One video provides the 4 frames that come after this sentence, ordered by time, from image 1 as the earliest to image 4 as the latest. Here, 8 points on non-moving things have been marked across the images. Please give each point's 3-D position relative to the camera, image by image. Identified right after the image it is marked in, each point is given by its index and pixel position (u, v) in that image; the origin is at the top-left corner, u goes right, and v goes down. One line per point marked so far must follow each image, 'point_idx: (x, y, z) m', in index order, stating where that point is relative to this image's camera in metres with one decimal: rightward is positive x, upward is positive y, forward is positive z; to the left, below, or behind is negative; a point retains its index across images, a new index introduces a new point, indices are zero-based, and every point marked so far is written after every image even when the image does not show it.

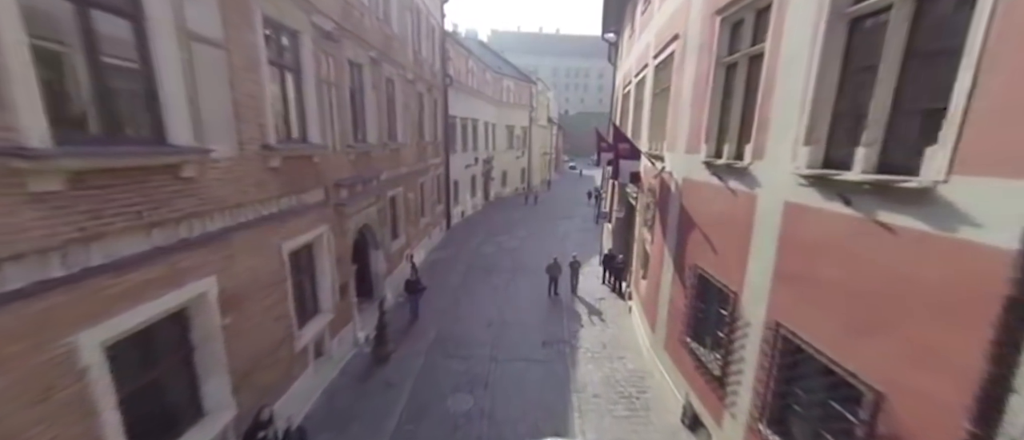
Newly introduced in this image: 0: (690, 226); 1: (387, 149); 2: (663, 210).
0: (+3.1, -0.1, +6.5) m
1: (-3.8, +2.1, +11.4) m
2: (+3.2, +0.2, +7.9) m
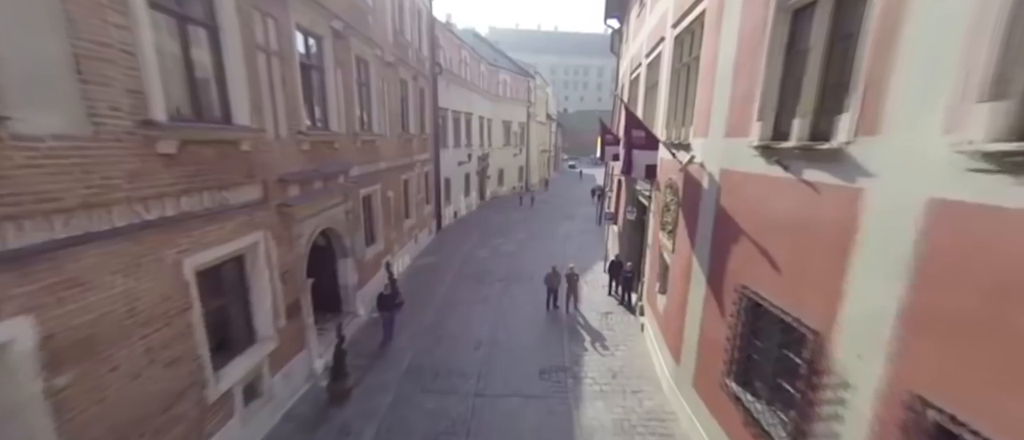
0: (+2.9, -0.2, +4.9) m
1: (-4.0, +2.0, +9.8) m
2: (+3.0, +0.1, +6.3) m
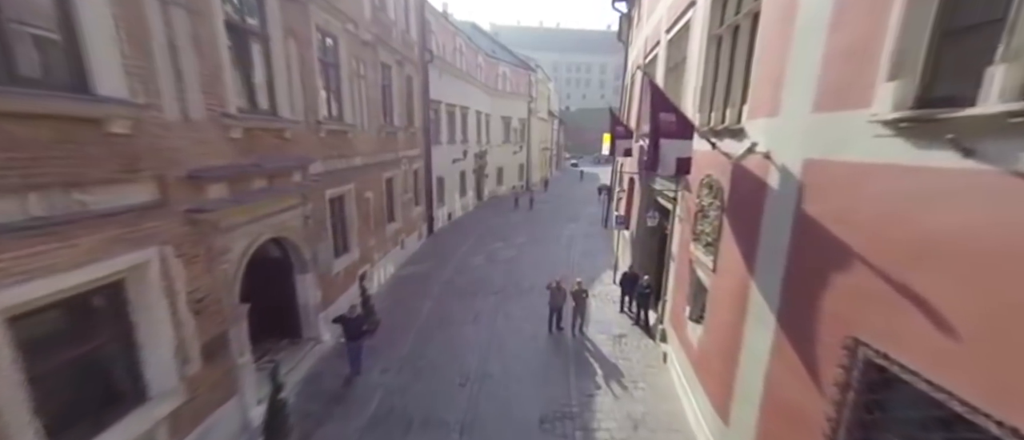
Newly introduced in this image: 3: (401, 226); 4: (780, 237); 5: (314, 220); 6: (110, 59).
0: (+2.8, -0.3, +3.2) m
1: (-4.1, +1.9, +8.1) m
2: (+2.9, 0.0, +4.6) m
3: (-4.0, -0.2, +13.9) m
4: (+2.8, -0.2, +4.0) m
5: (-4.1, 0.0, +7.9) m
6: (-3.9, +1.6, +3.7) m
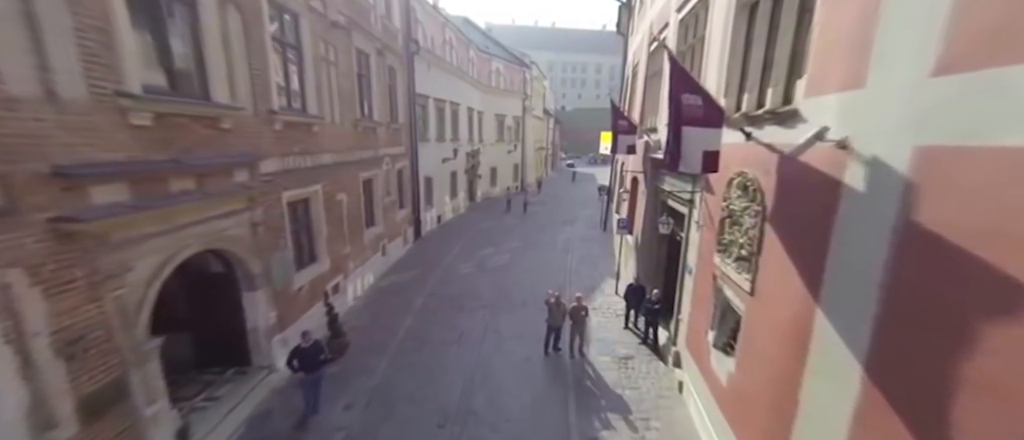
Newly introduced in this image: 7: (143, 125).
0: (+2.6, -0.4, +2.1) m
1: (-4.3, +1.8, +6.9) m
2: (+2.7, -0.1, +3.5) m
3: (-4.3, -0.3, +12.7) m
4: (+2.7, -0.3, +2.8) m
5: (-4.3, -0.1, +6.7) m
6: (-4.1, +1.5, +2.5) m
7: (-4.2, +1.1, +4.3) m
